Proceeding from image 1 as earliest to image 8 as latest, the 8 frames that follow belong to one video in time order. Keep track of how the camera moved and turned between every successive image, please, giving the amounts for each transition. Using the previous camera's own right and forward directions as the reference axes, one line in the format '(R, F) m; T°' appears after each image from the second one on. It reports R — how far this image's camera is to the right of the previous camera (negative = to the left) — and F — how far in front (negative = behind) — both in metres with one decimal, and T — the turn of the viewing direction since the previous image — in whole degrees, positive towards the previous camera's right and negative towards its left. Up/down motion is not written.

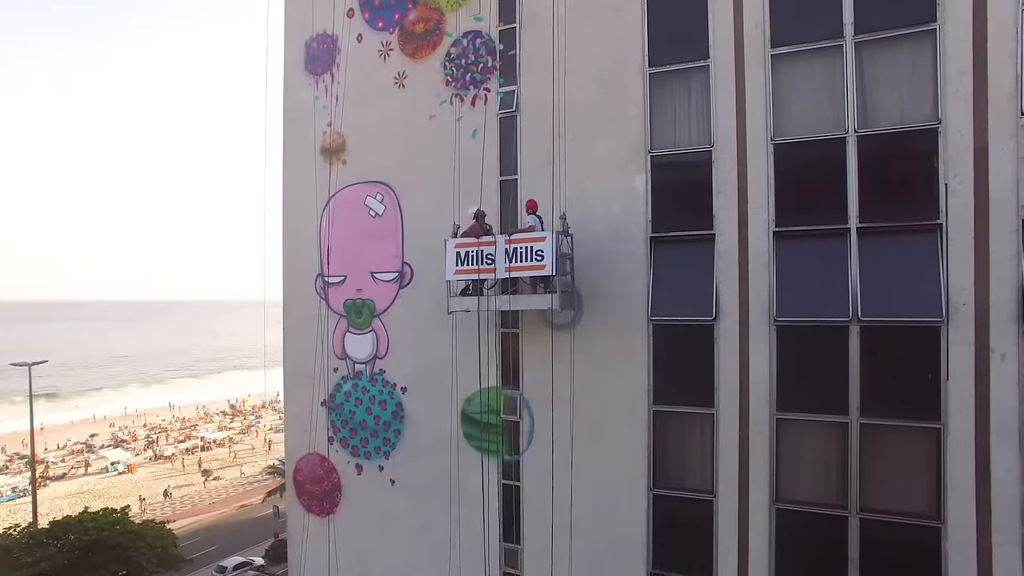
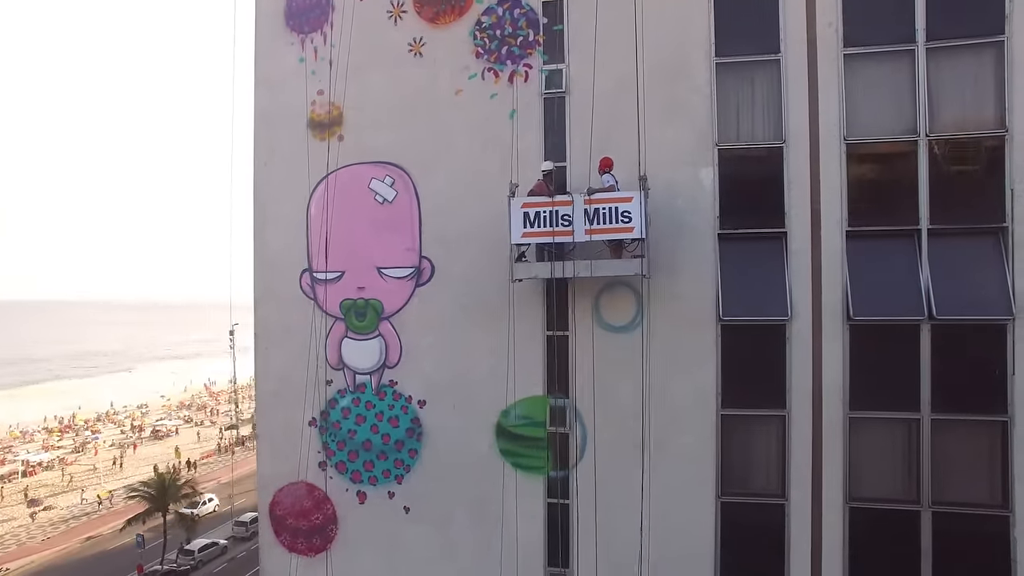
(-2.7, +1.3) m; +13°
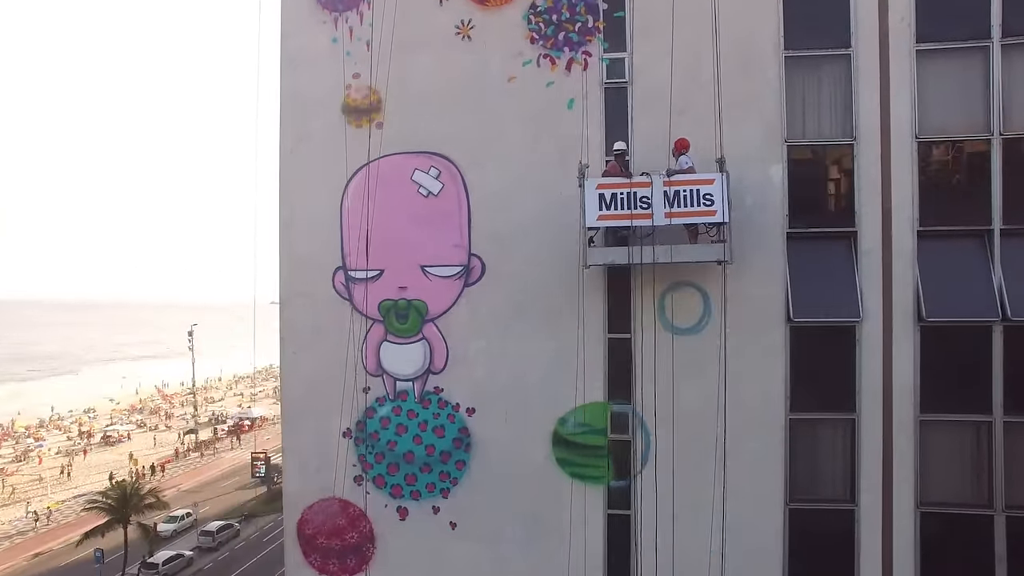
(-1.4, +0.6) m; +4°
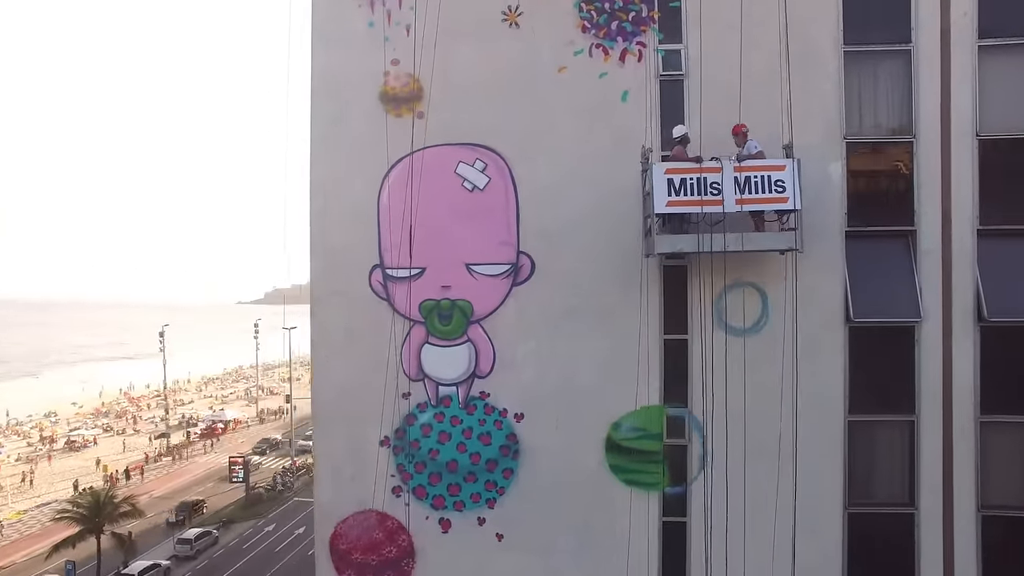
(-1.1, +0.4) m; +3°
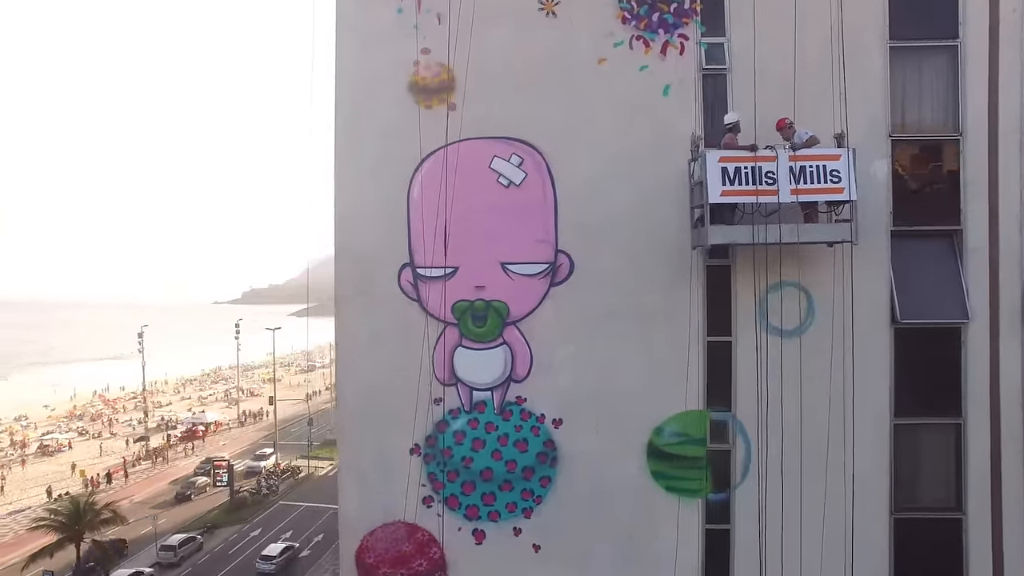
(-0.8, +0.4) m; +2°
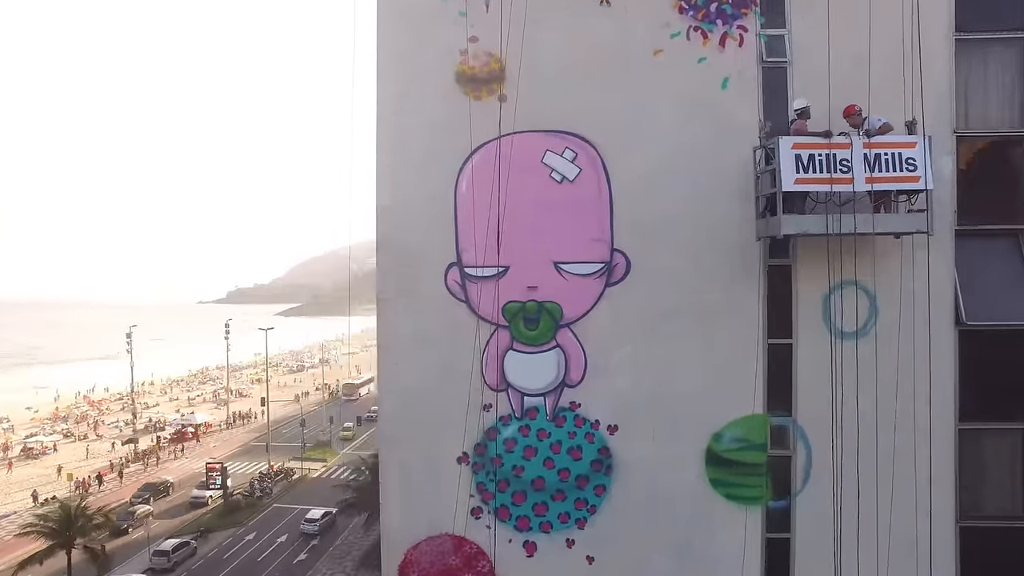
(-0.8, +0.4) m; +1°
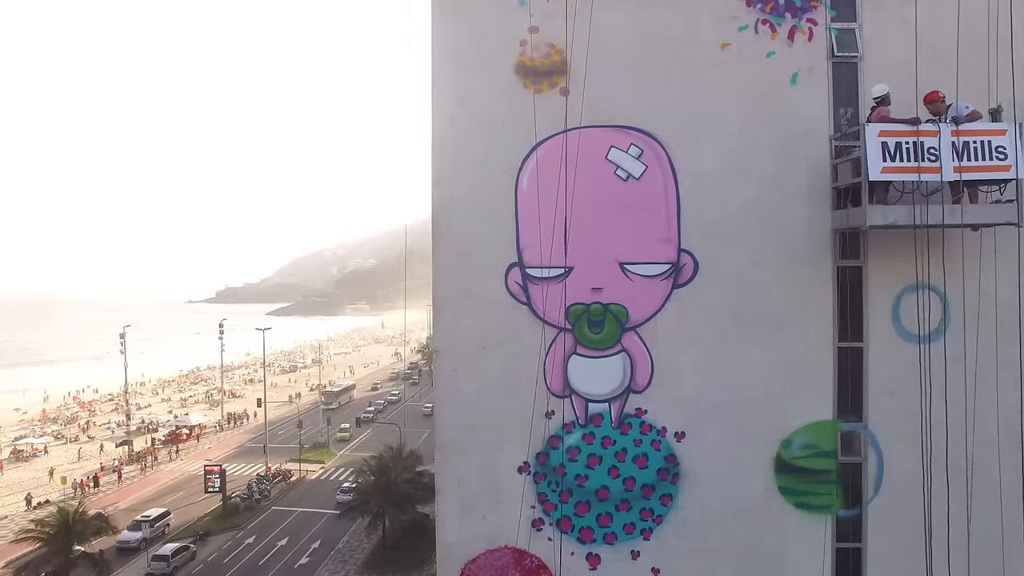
(-0.9, +0.3) m; +1°
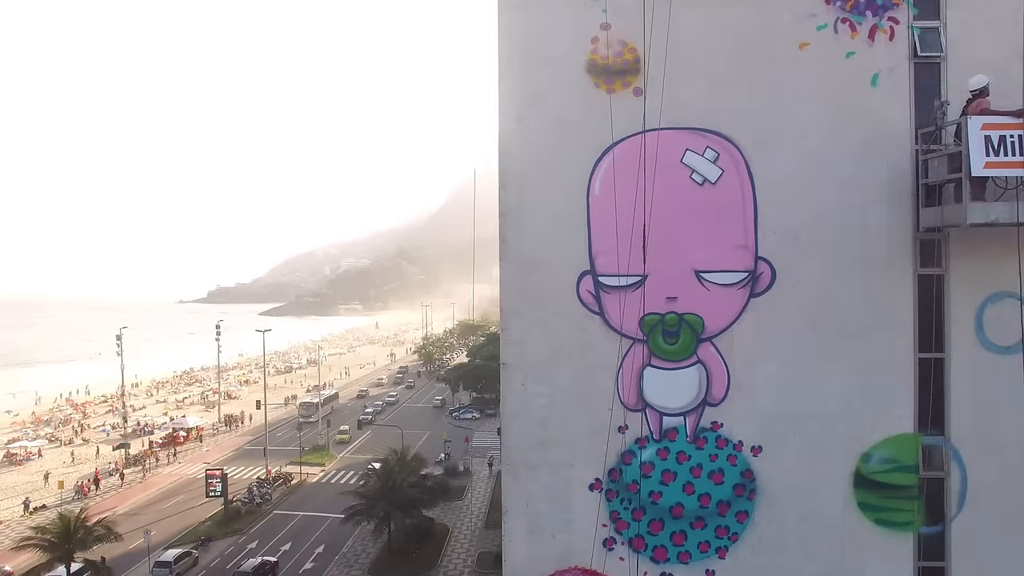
(-0.9, +0.3) m; +1°
